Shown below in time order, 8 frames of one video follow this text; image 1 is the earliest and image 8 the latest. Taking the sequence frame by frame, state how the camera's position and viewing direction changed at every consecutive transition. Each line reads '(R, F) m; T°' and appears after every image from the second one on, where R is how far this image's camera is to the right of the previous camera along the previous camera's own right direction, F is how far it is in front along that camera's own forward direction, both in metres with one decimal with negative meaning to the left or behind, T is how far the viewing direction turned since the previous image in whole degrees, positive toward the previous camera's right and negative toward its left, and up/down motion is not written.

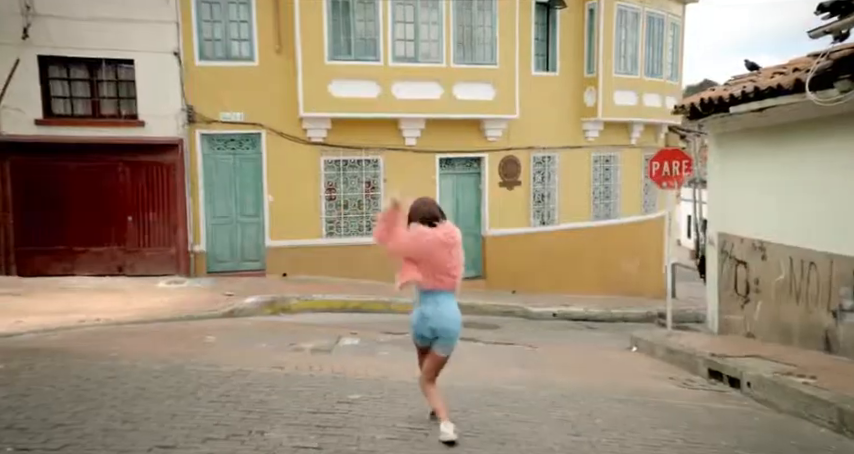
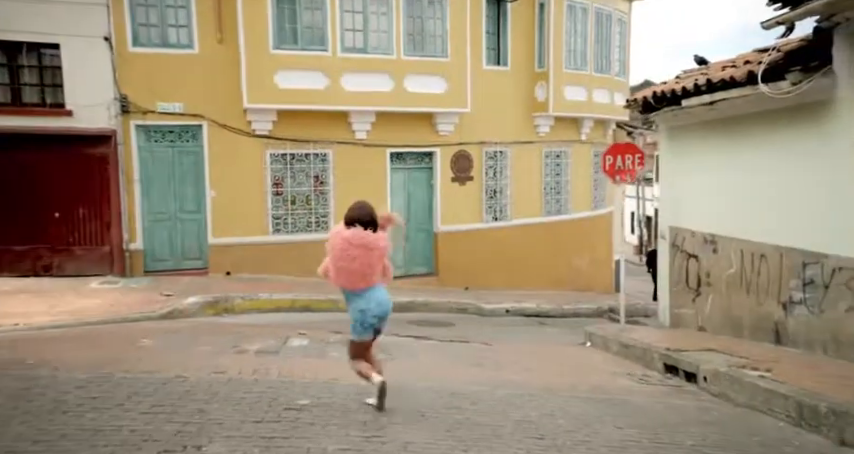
(0.0, +0.3) m; +4°
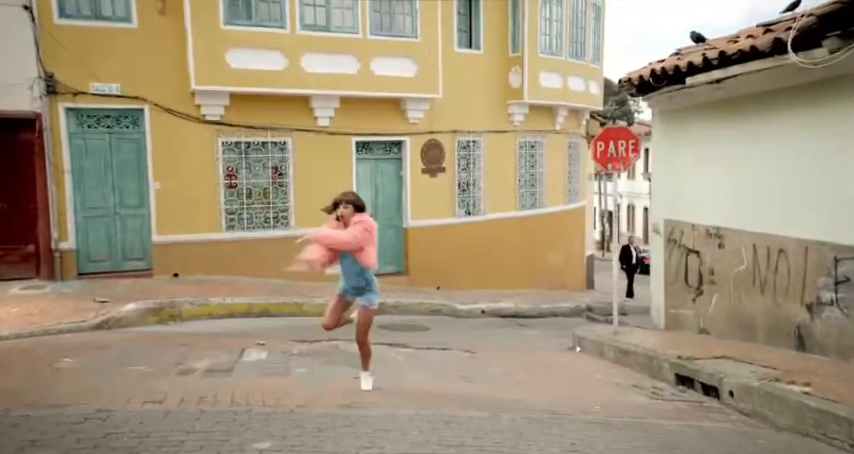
(-0.2, +1.2) m; +3°
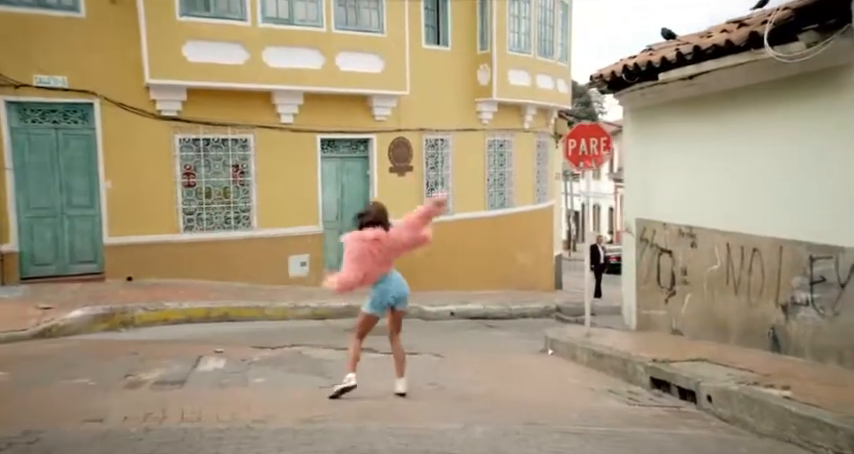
(0.0, +0.3) m; +2°
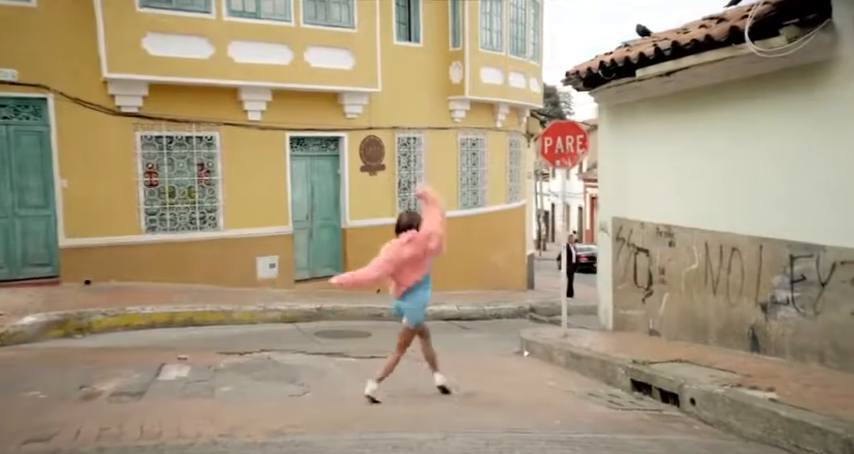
(0.0, +0.2) m; +2°
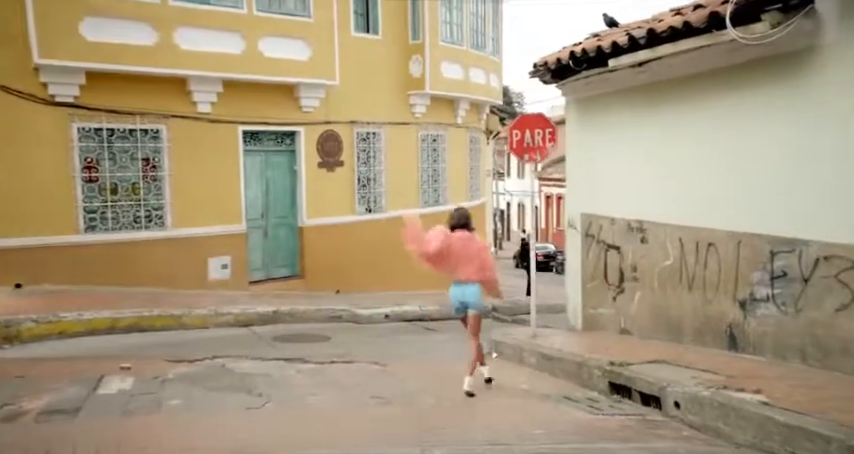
(-0.1, +0.4) m; +3°
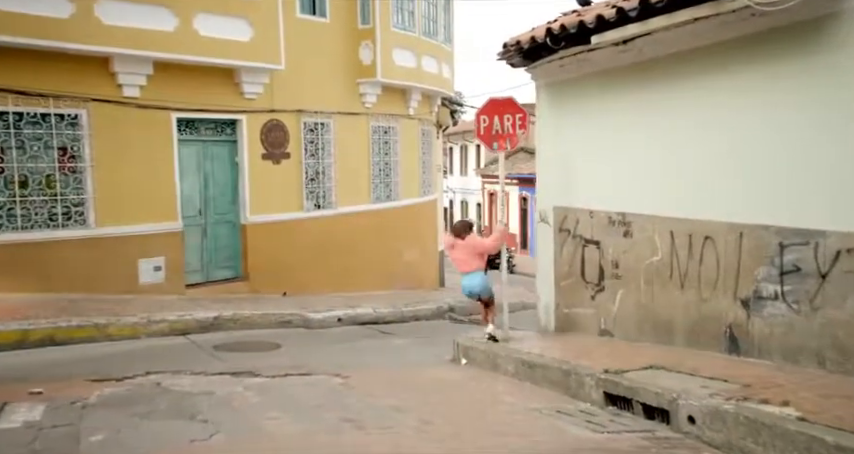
(-0.2, +0.9) m; +4°
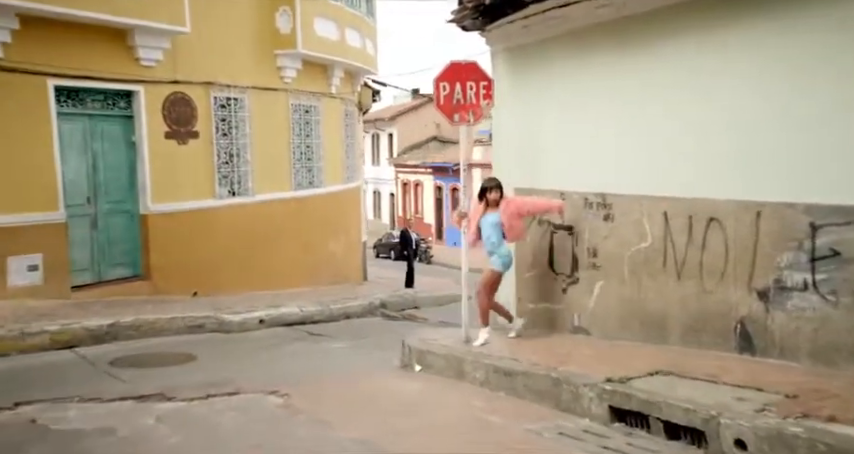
(-0.4, +1.3) m; +7°
